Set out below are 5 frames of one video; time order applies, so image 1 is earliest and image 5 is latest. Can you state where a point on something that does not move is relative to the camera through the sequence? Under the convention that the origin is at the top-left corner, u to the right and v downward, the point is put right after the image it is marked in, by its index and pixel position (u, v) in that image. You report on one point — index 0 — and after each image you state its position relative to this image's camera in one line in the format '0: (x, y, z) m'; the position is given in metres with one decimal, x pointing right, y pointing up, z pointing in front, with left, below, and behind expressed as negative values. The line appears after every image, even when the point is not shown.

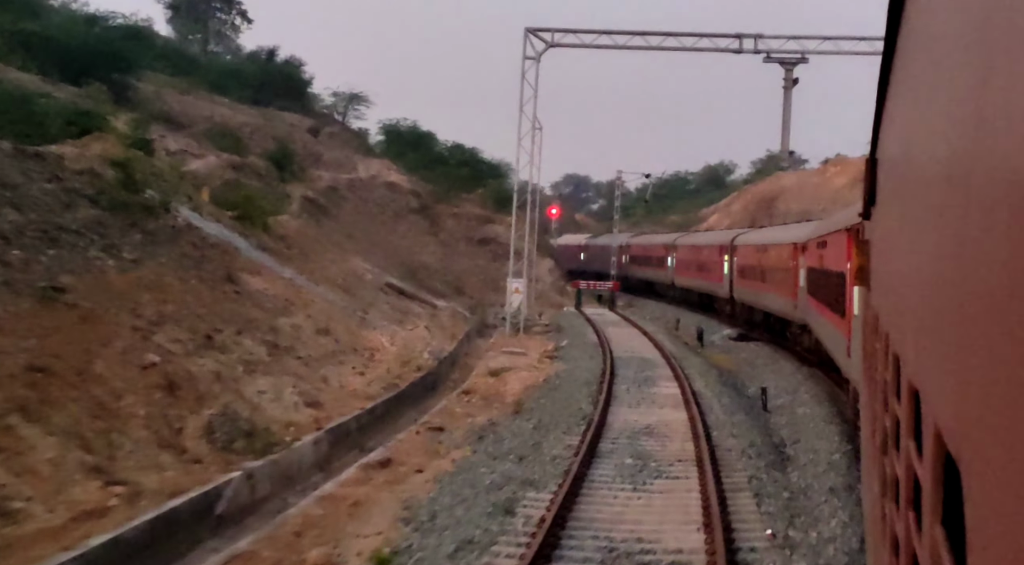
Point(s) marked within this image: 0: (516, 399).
0: (+0.1, -1.9, +17.8) m
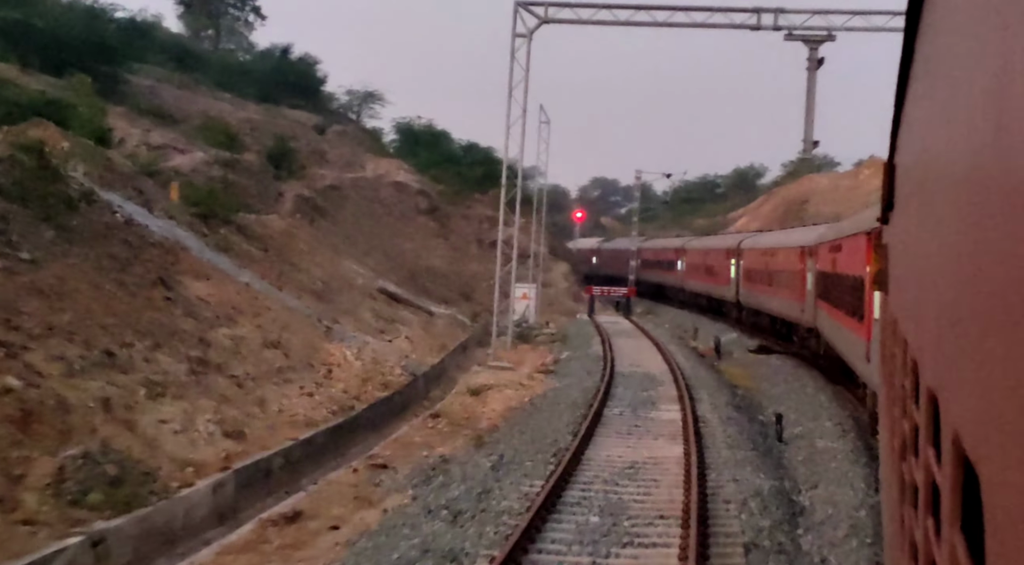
0: (-0.3, -2.0, +15.3) m
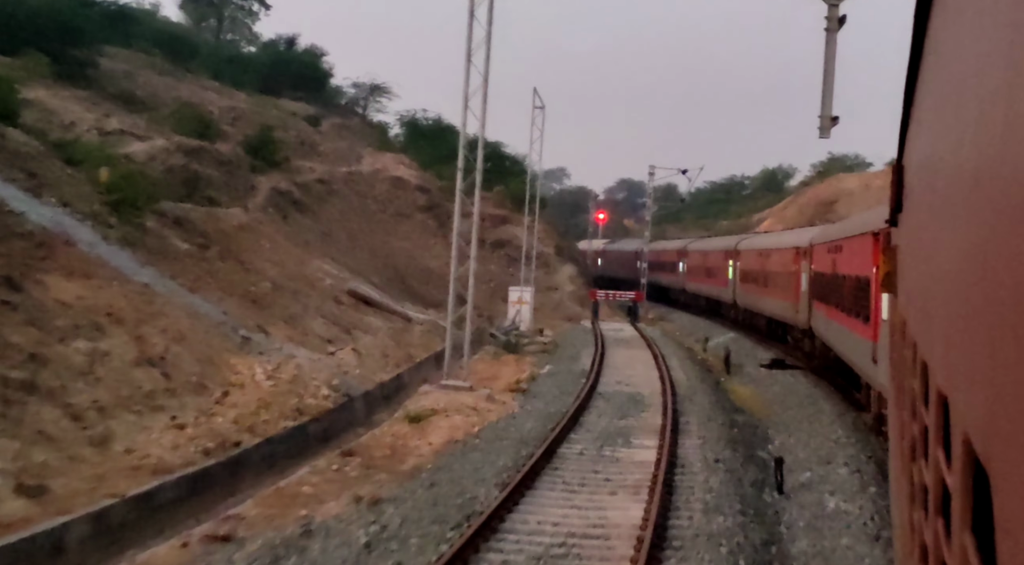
0: (-1.1, -2.0, +12.1) m
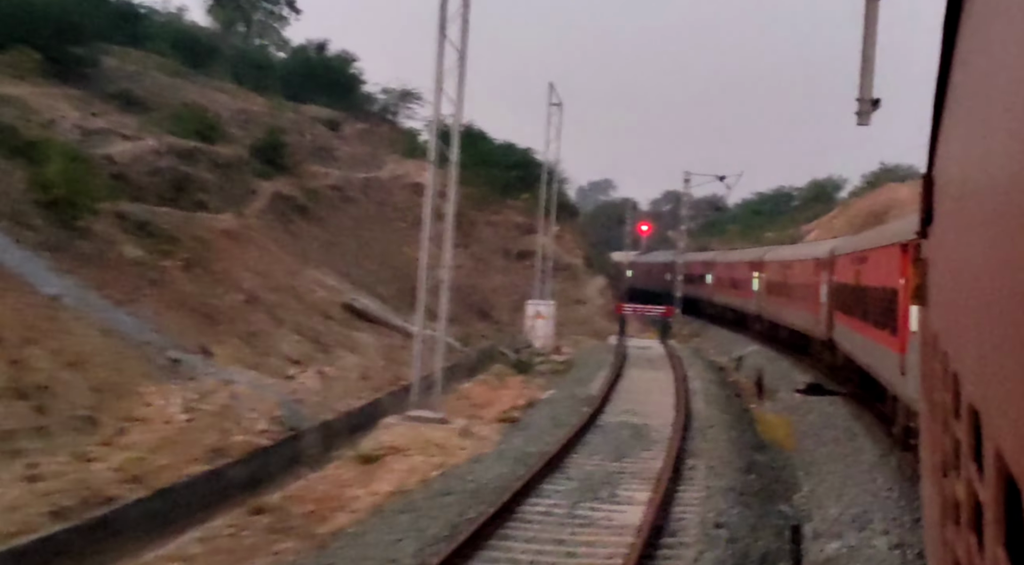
0: (-1.6, -2.1, +9.6) m
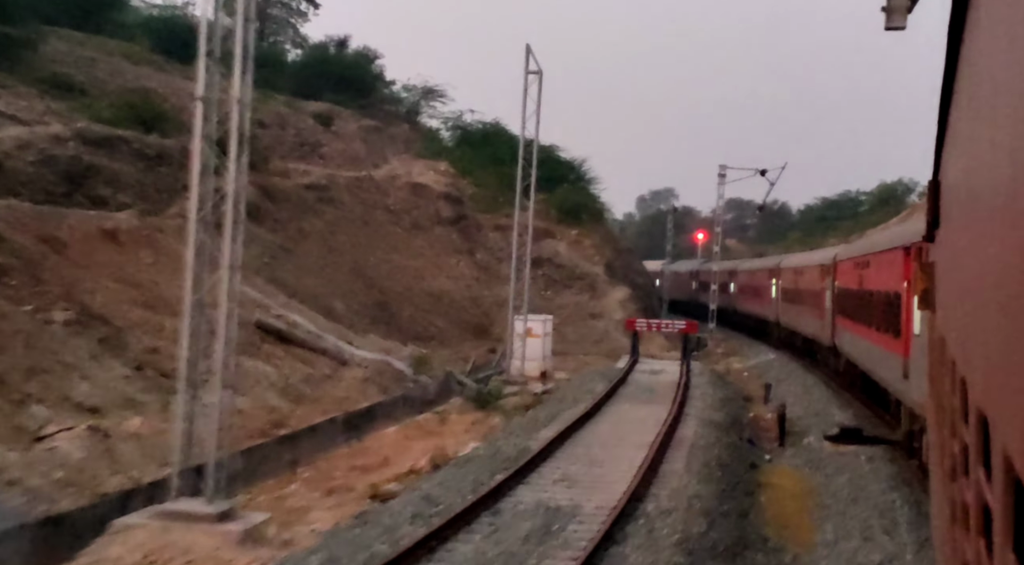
0: (-3.4, -2.2, +4.3) m
